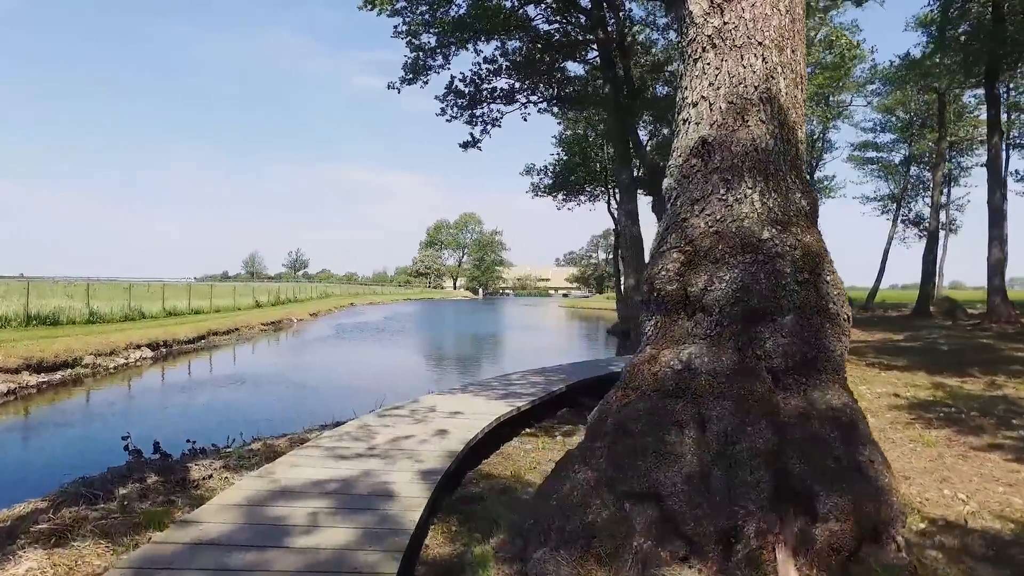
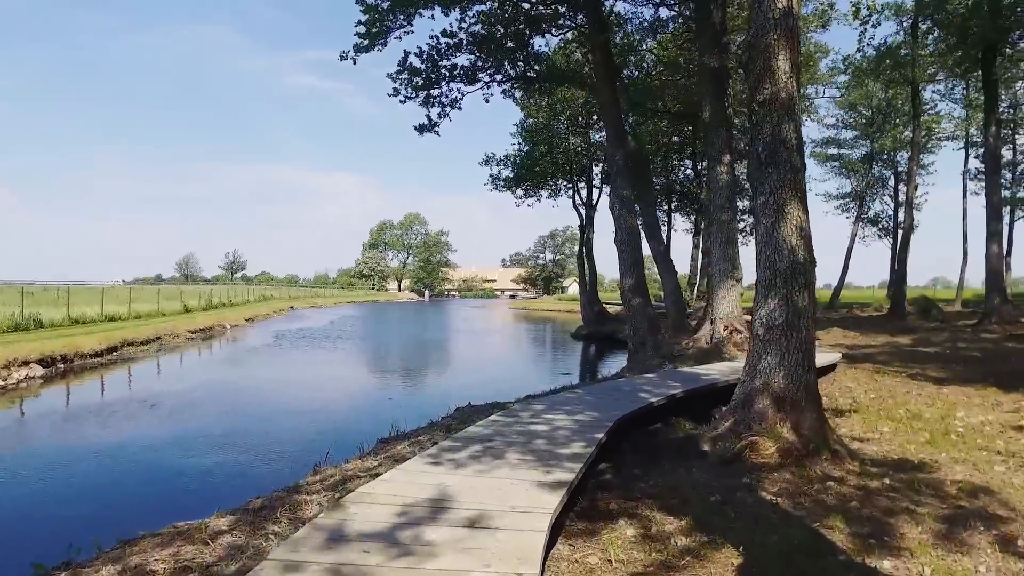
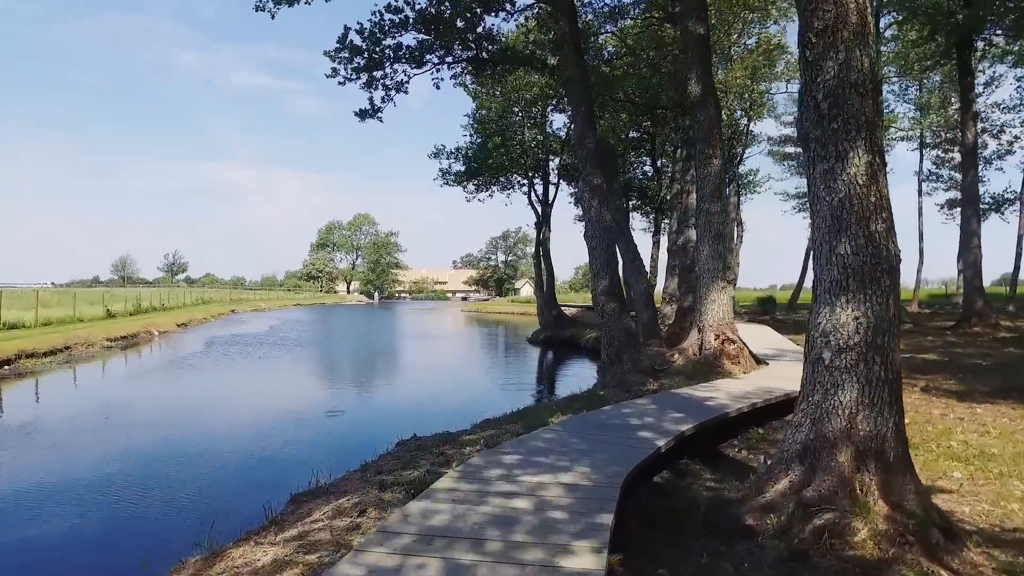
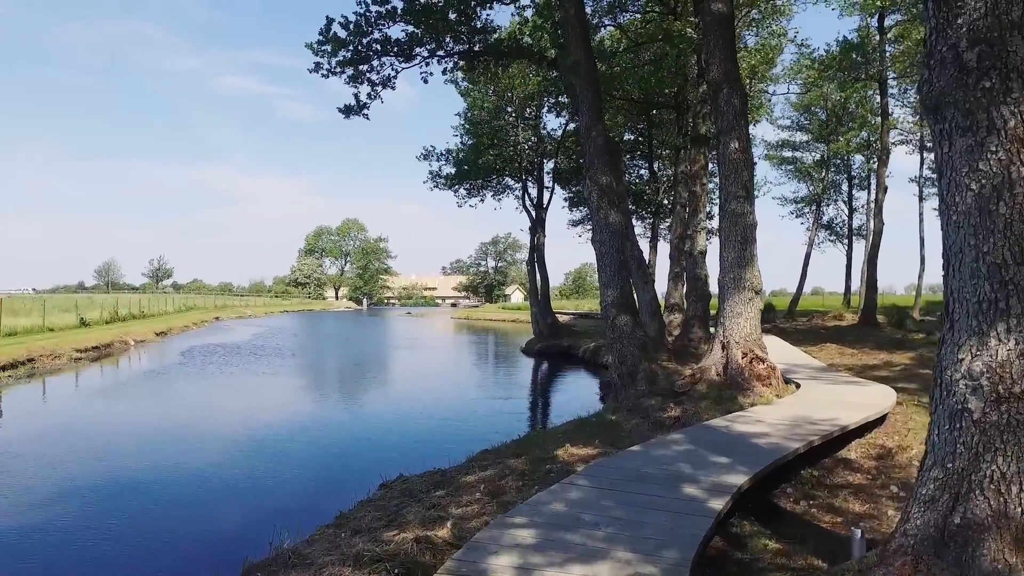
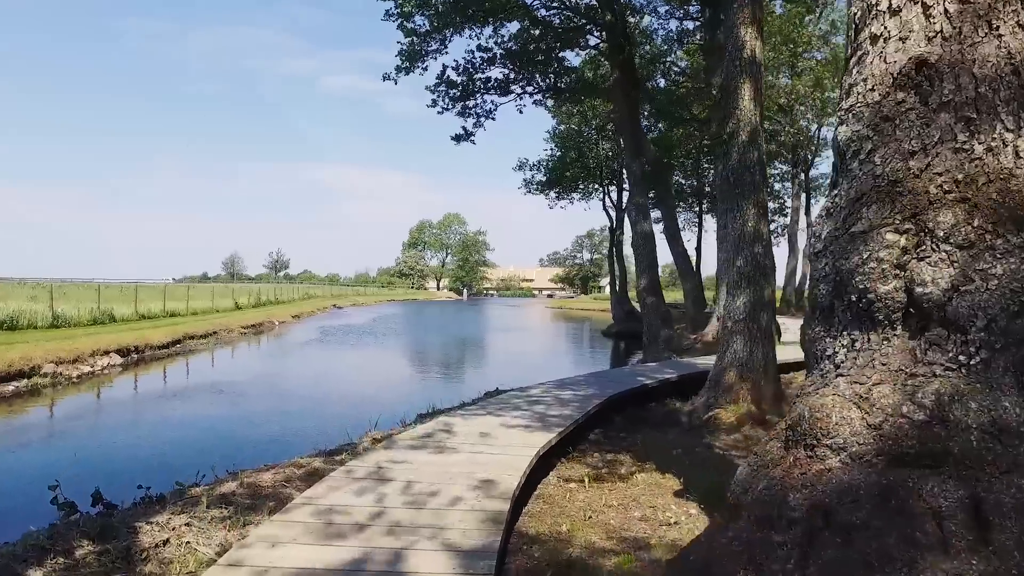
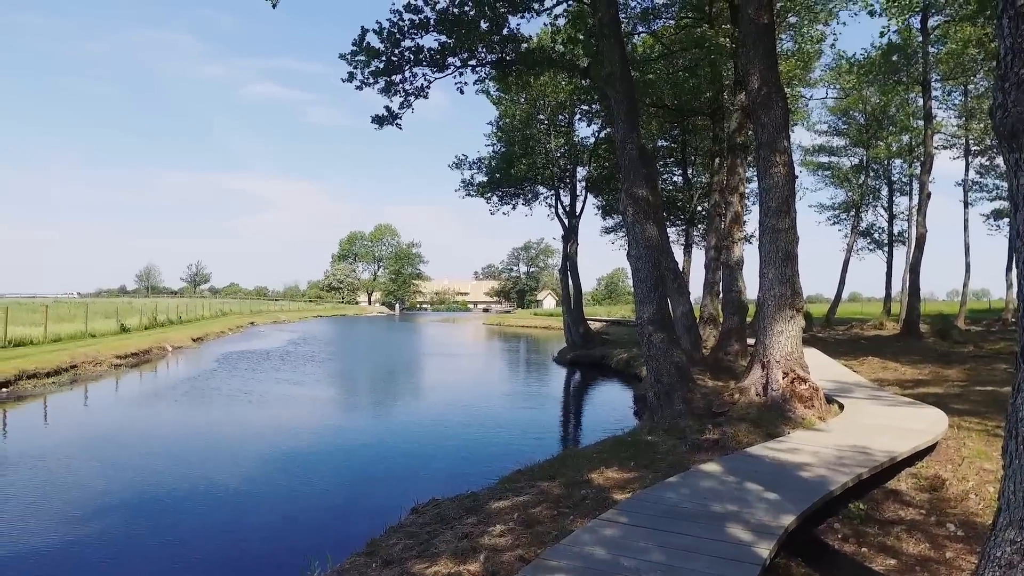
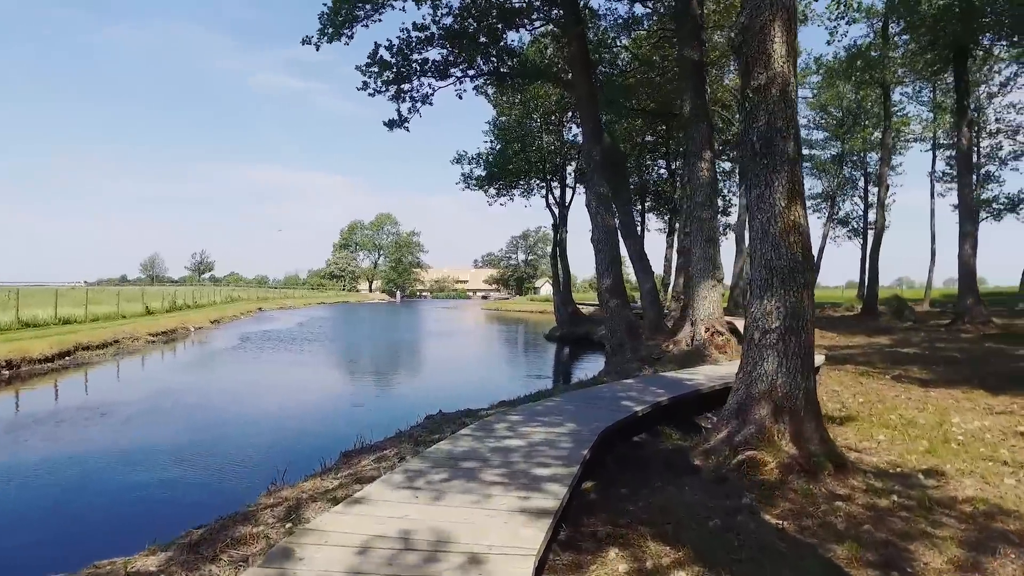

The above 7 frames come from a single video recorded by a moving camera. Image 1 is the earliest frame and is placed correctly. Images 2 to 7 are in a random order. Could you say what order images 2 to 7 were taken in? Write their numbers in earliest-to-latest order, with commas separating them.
5, 2, 7, 3, 4, 6
